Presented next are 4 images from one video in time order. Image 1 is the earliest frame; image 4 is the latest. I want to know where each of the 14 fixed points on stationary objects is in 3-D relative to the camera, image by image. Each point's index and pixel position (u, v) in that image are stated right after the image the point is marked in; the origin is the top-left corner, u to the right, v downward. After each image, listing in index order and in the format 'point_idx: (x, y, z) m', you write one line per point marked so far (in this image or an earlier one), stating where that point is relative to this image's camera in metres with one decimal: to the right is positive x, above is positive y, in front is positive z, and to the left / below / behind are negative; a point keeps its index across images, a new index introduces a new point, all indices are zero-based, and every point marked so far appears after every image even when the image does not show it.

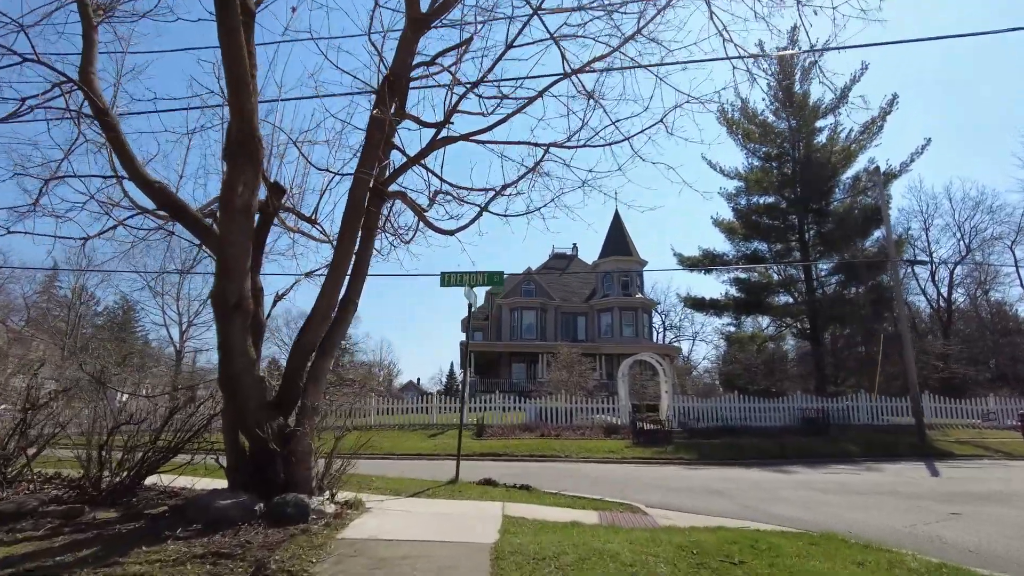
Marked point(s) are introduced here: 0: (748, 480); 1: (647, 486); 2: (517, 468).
0: (+4.3, -3.5, +11.3) m
1: (+2.3, -3.3, +10.3) m
2: (+0.1, -3.9, +13.2) m
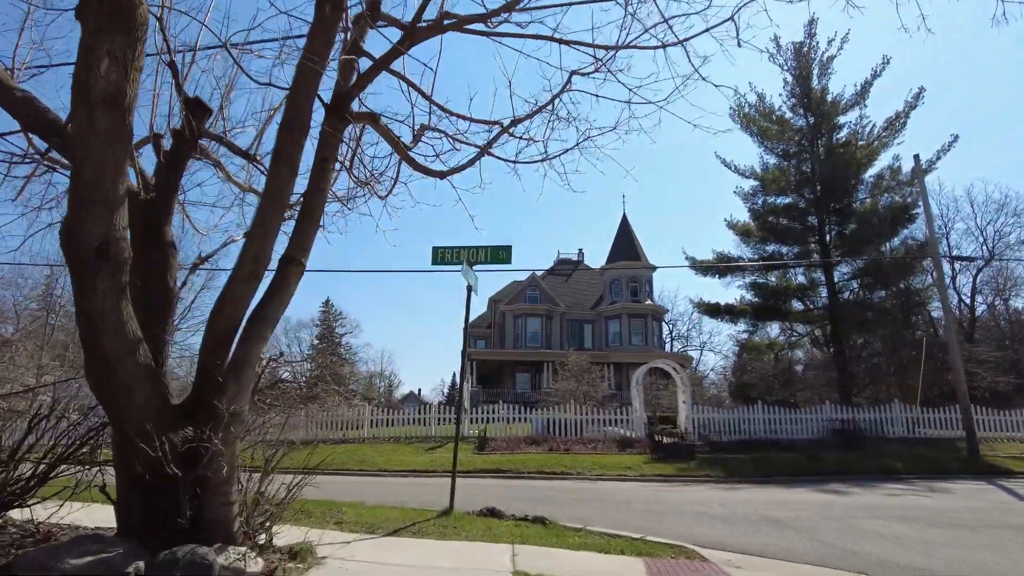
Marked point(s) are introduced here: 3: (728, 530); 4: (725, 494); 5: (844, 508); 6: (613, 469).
0: (+4.5, -3.3, +9.4) m
1: (+2.4, -3.1, +8.5) m
2: (+0.2, -3.7, +11.4) m
3: (+2.5, -2.8, +7.2) m
4: (+3.8, -3.7, +11.0) m
5: (+4.8, -3.2, +9.0) m
6: (+2.6, -4.6, +15.7) m
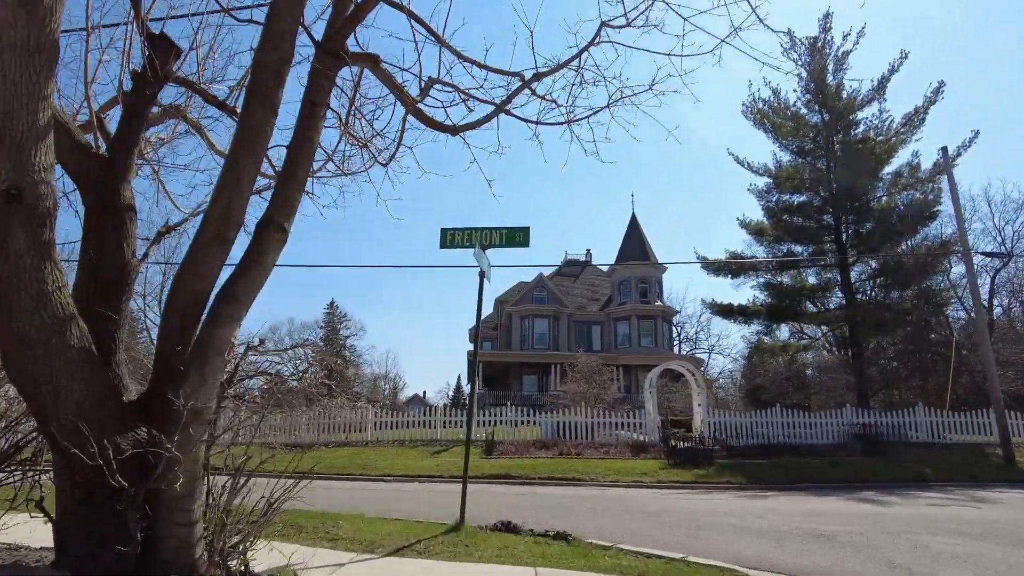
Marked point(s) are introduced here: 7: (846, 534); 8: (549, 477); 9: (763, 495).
0: (+4.6, -3.2, +8.7) m
1: (+2.5, -3.0, +7.7) m
2: (+0.4, -3.6, +10.7) m
3: (+2.7, -2.7, +6.4) m
4: (+4.0, -3.6, +10.2) m
5: (+5.0, -3.1, +8.2) m
6: (+2.8, -4.6, +15.0) m
7: (+3.9, -2.8, +7.1) m
8: (+0.9, -4.5, +14.6) m
9: (+4.9, -4.0, +12.0) m
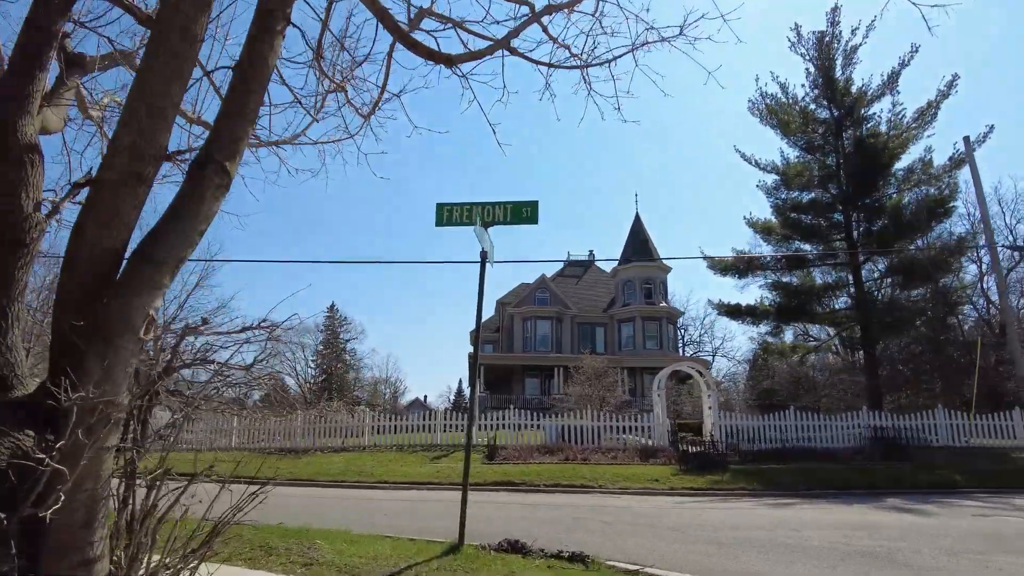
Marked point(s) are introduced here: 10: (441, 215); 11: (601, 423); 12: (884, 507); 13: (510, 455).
0: (+4.7, -3.0, +7.9) m
1: (+2.6, -2.8, +6.9) m
2: (+0.5, -3.5, +9.9) m
3: (+2.8, -2.5, +5.6) m
4: (+4.1, -3.4, +9.4) m
5: (+5.1, -2.9, +7.4) m
6: (+2.9, -4.5, +14.2) m
7: (+3.9, -2.7, +6.3) m
8: (+1.0, -4.4, +13.7) m
9: (+5.0, -3.9, +11.2) m
10: (-0.6, +0.6, +5.5) m
11: (+2.9, -4.4, +19.9) m
12: (+6.3, -3.7, +10.5) m
13: (-0.1, -4.9, +18.1) m
